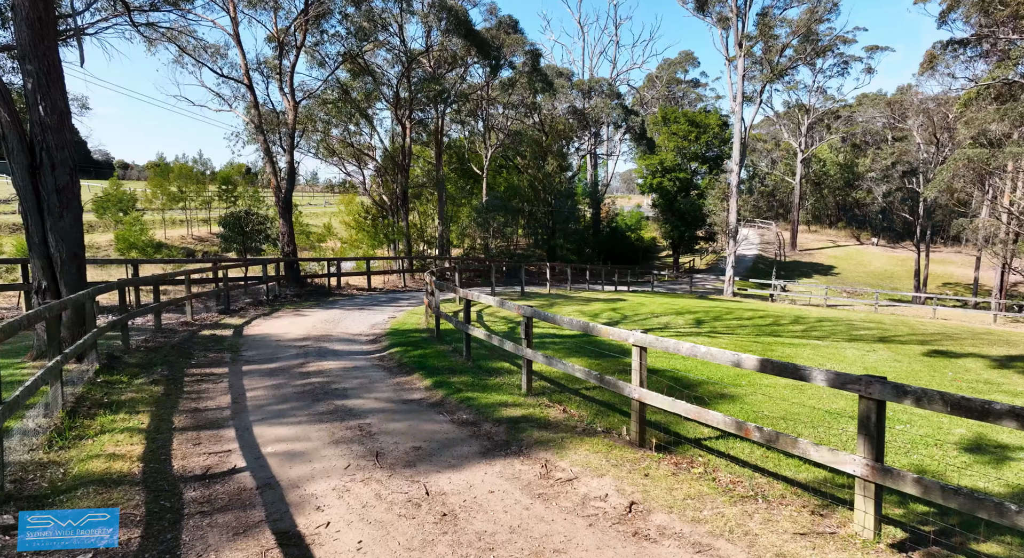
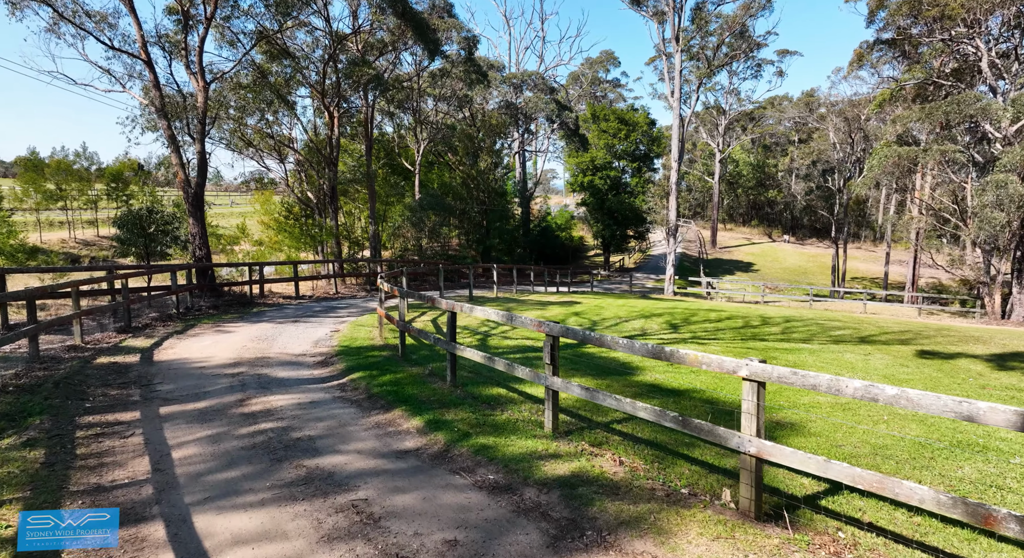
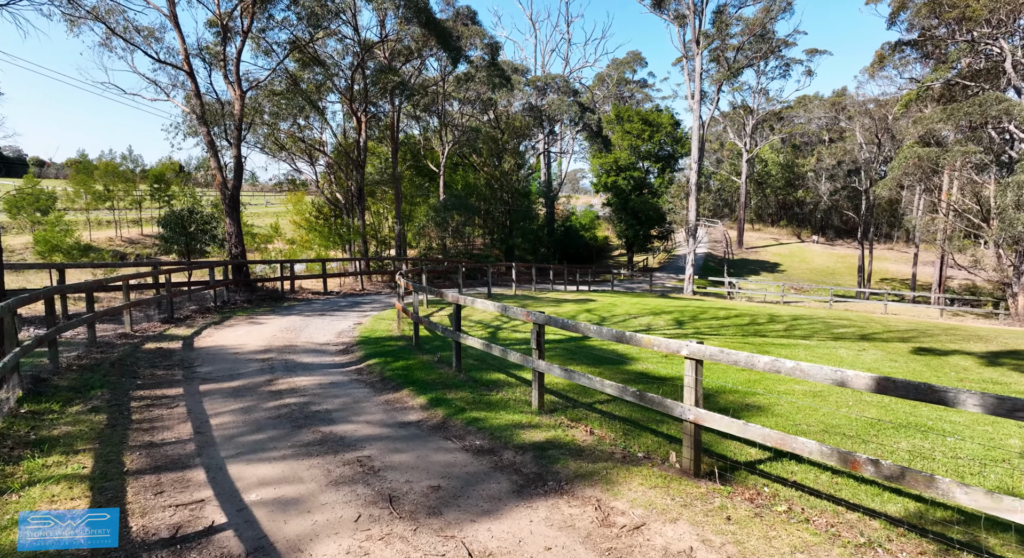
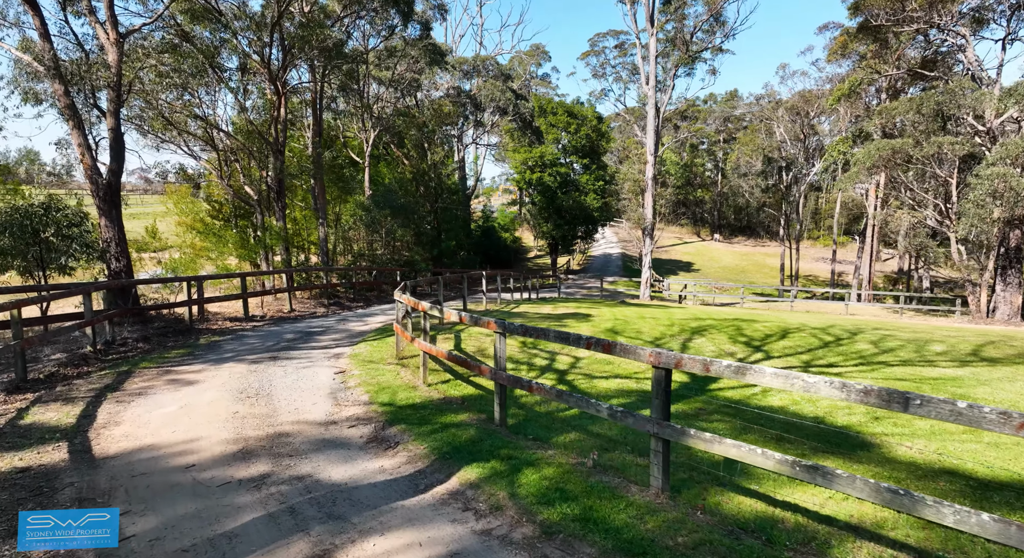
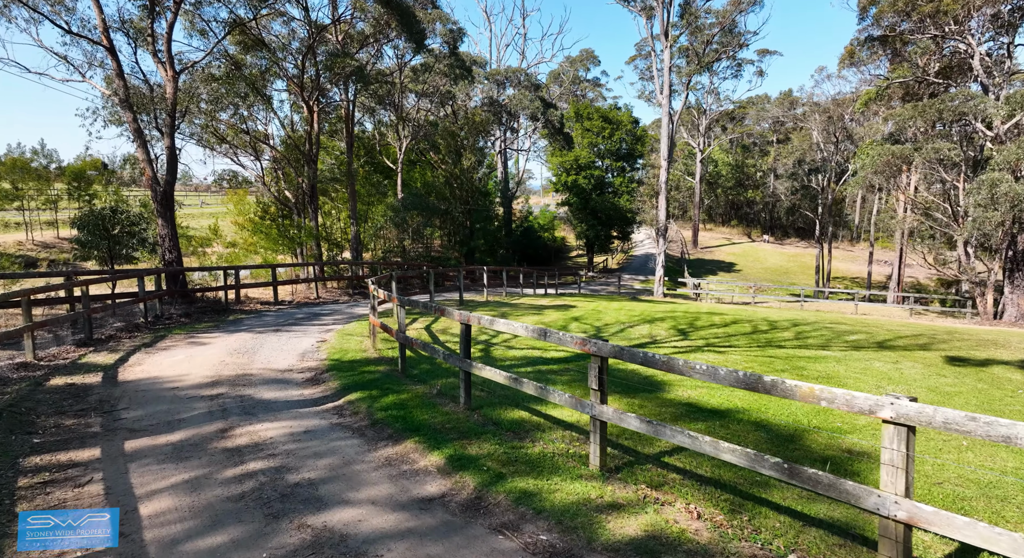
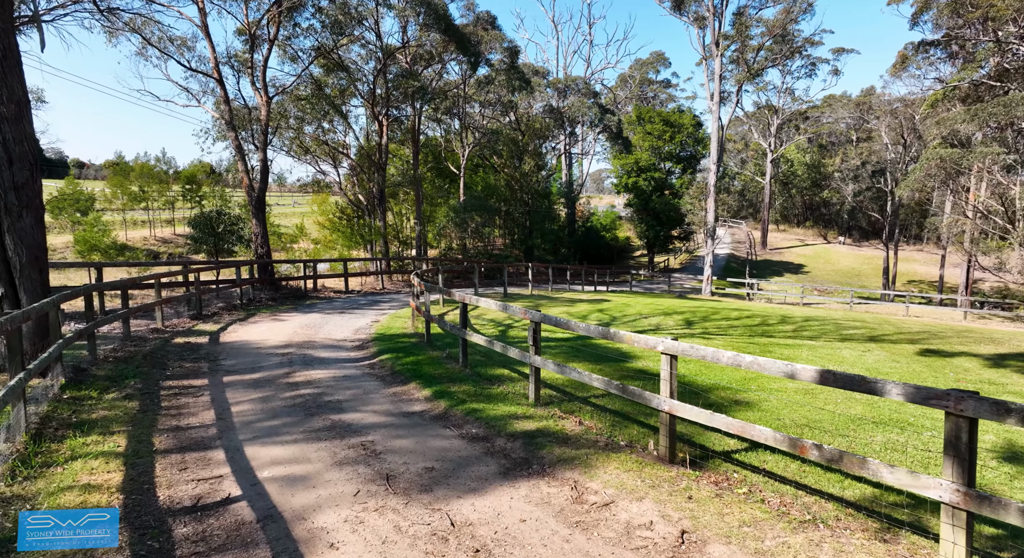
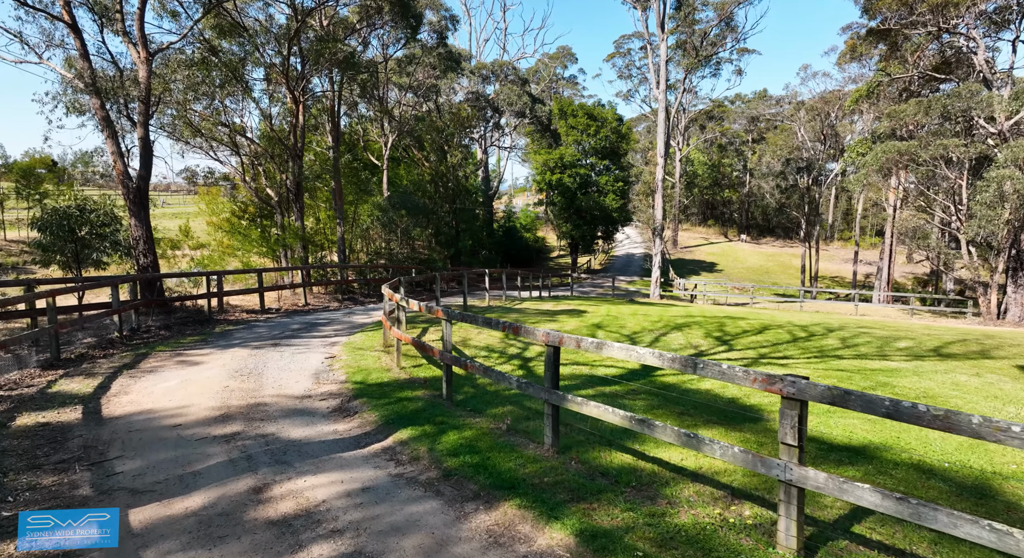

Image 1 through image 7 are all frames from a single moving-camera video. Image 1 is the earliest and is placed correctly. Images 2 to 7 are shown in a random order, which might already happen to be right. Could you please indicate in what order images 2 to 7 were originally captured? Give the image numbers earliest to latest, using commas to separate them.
6, 3, 2, 5, 7, 4
